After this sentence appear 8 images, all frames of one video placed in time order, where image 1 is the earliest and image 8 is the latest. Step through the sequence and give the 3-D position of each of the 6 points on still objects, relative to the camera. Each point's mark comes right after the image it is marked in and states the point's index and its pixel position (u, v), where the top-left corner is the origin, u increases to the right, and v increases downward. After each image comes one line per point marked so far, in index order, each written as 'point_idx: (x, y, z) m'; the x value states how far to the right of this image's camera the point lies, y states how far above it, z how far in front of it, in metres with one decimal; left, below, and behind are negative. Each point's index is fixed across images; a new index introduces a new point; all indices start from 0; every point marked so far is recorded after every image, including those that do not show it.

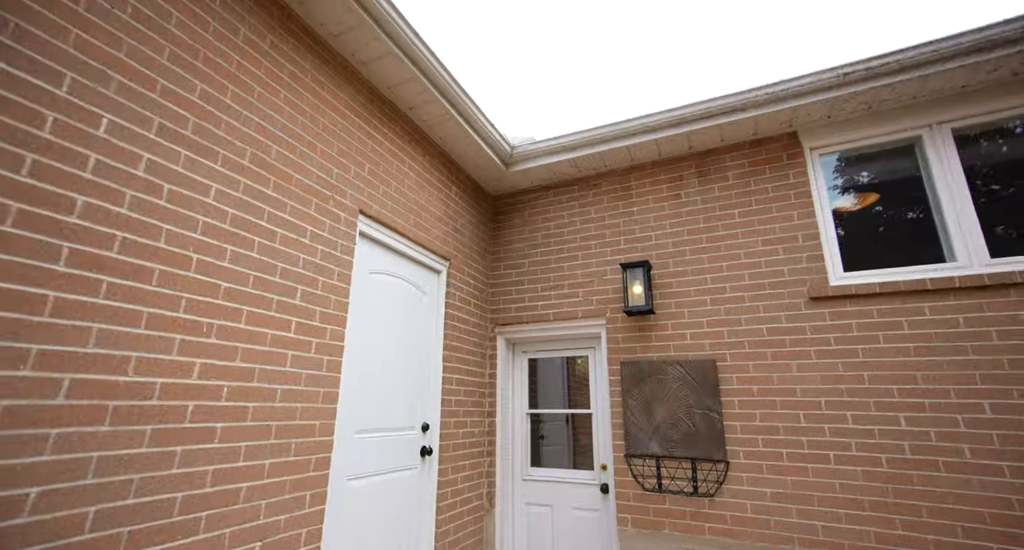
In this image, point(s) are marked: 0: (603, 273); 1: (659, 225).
0: (+0.7, 0.0, +3.3) m
1: (+1.1, +0.4, +3.3) m
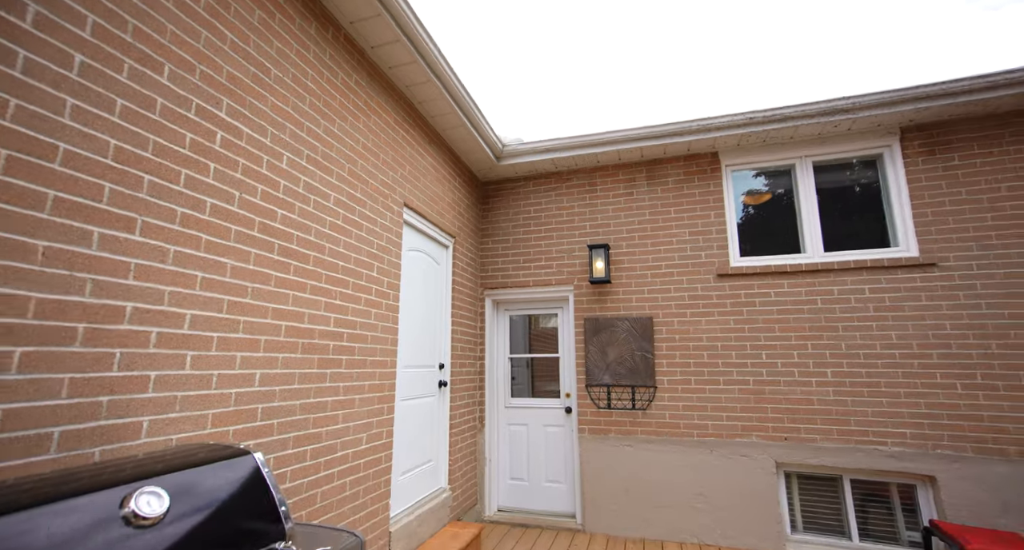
0: (+0.6, +0.2, +4.3) m
1: (+1.0, +0.6, +4.3) m
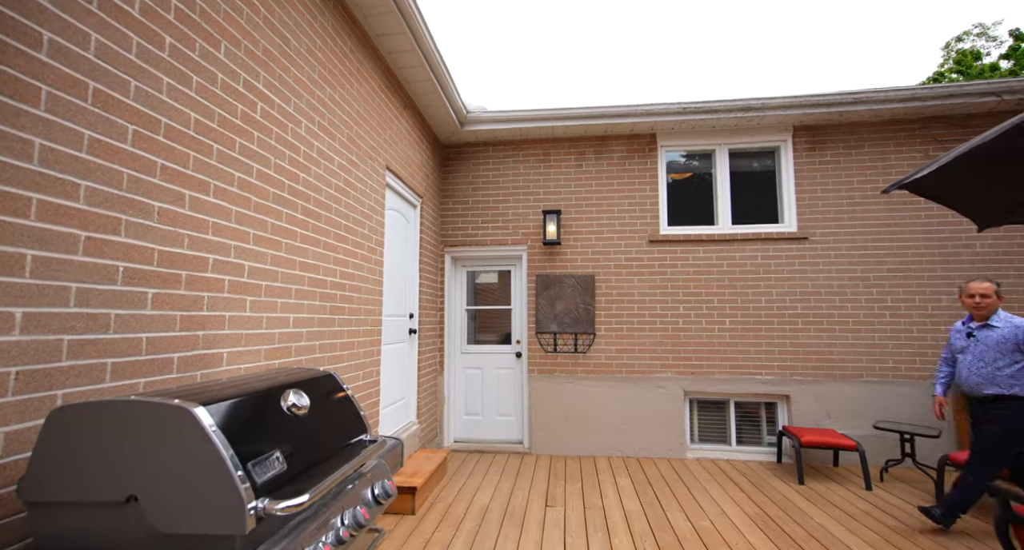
0: (+0.2, +0.7, +4.8) m
1: (+0.6, +1.0, +4.8) m
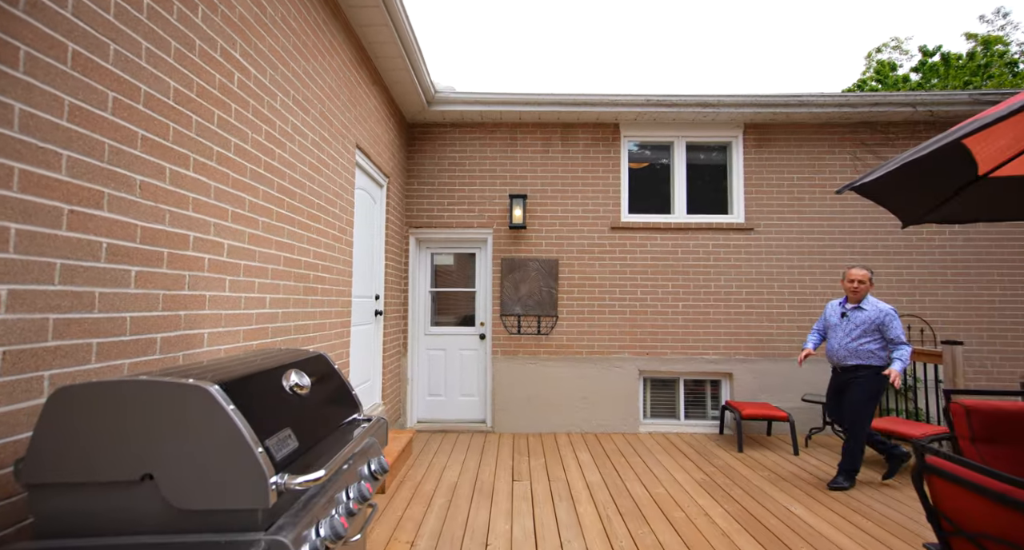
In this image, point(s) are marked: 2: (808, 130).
0: (-0.2, +0.9, +4.8) m
1: (+0.2, +1.2, +4.9) m
2: (+3.2, +1.6, +4.8) m
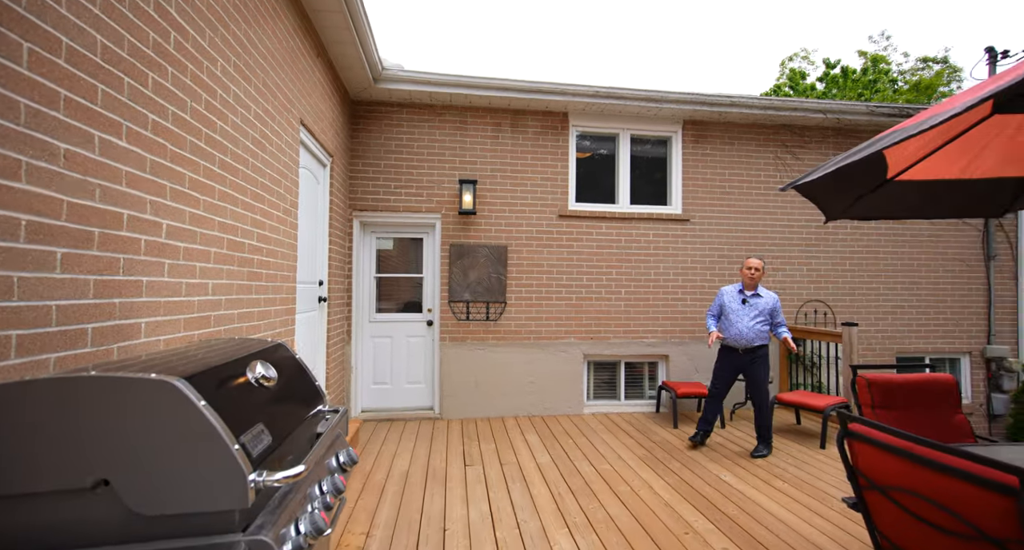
0: (-0.8, +1.0, +4.7) m
1: (-0.3, +1.3, +4.8) m
2: (+2.7, +1.7, +5.2) m
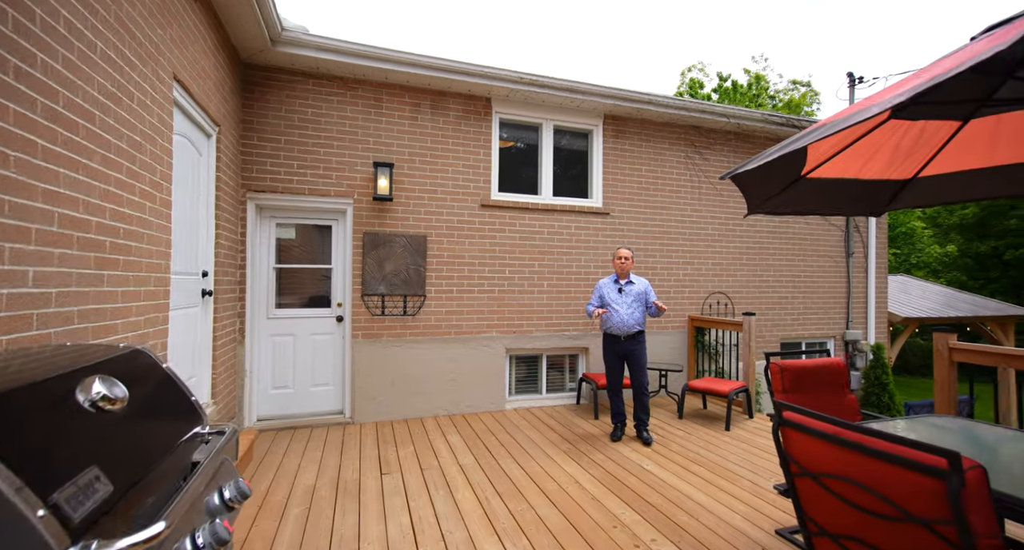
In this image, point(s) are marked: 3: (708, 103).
0: (-1.6, +1.1, +4.3) m
1: (-1.1, +1.4, +4.5) m
2: (+1.7, +1.8, +5.4) m
3: (+2.3, +2.0, +5.2) m
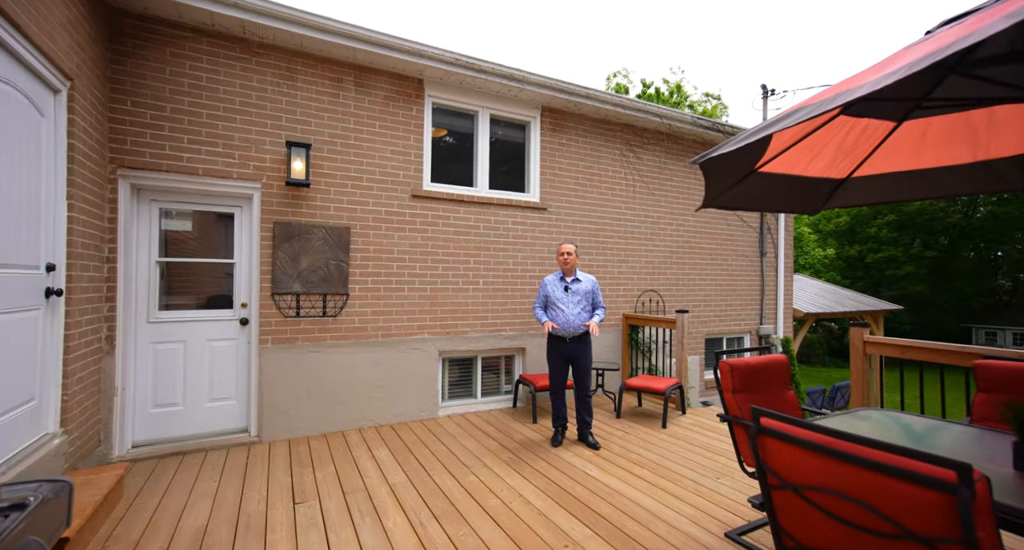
0: (-2.1, +1.1, +3.7) m
1: (-1.7, +1.4, +3.9) m
2: (+0.9, +1.8, +5.3) m
3: (+1.6, +2.1, +5.2) m
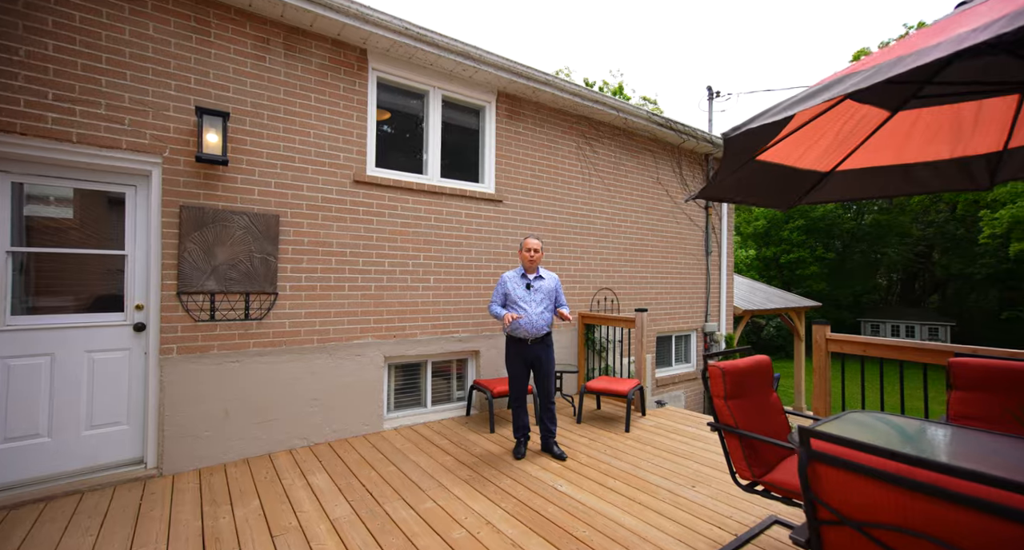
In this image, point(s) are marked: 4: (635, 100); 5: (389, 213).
0: (-2.4, +1.2, +3.0) m
1: (-2.0, +1.5, +3.3) m
2: (+0.4, +1.9, +5.1) m
3: (+1.0, +2.1, +5.1) m
4: (+5.1, +7.2, +18.2) m
5: (-1.1, +0.6, +3.9) m
